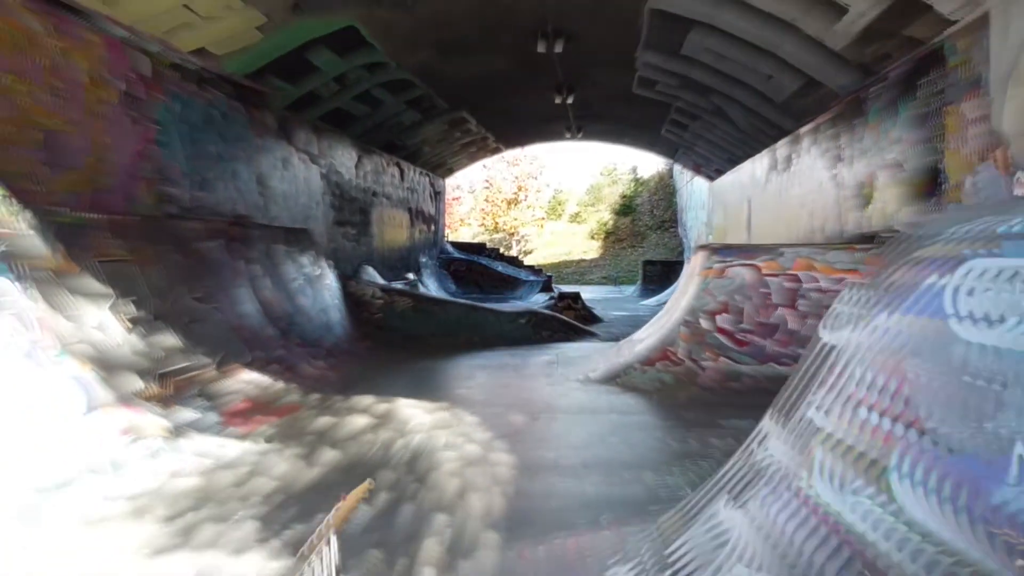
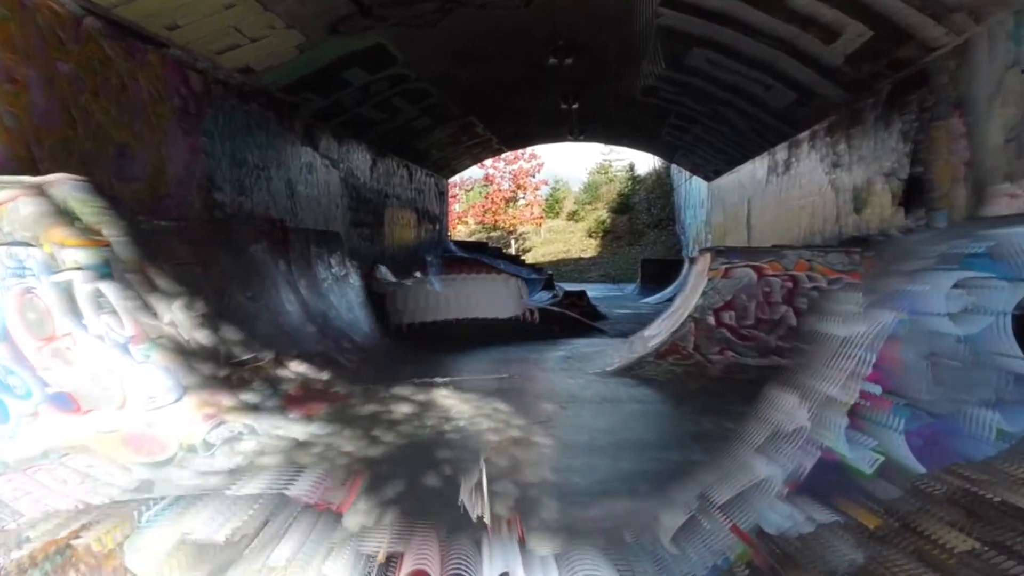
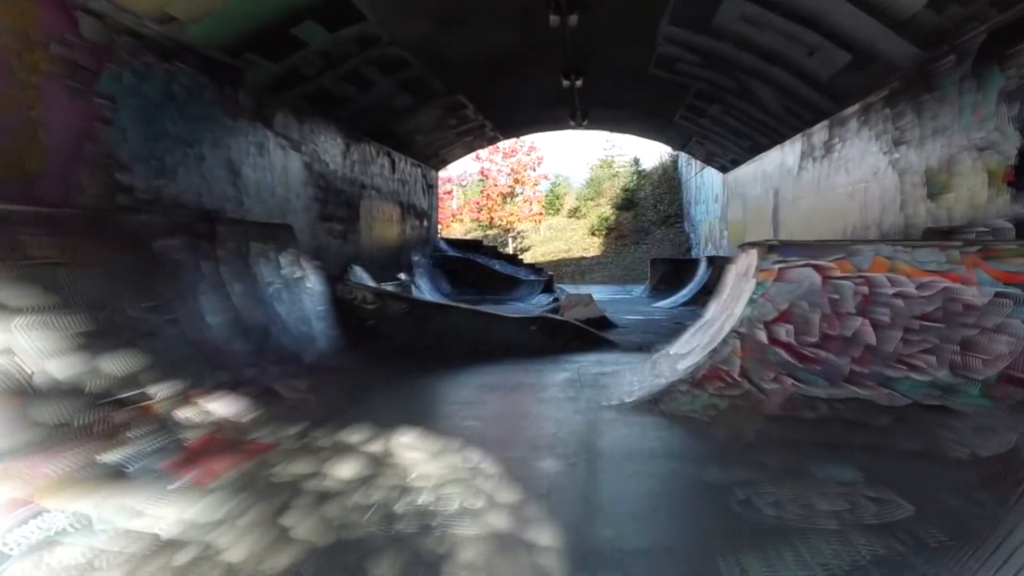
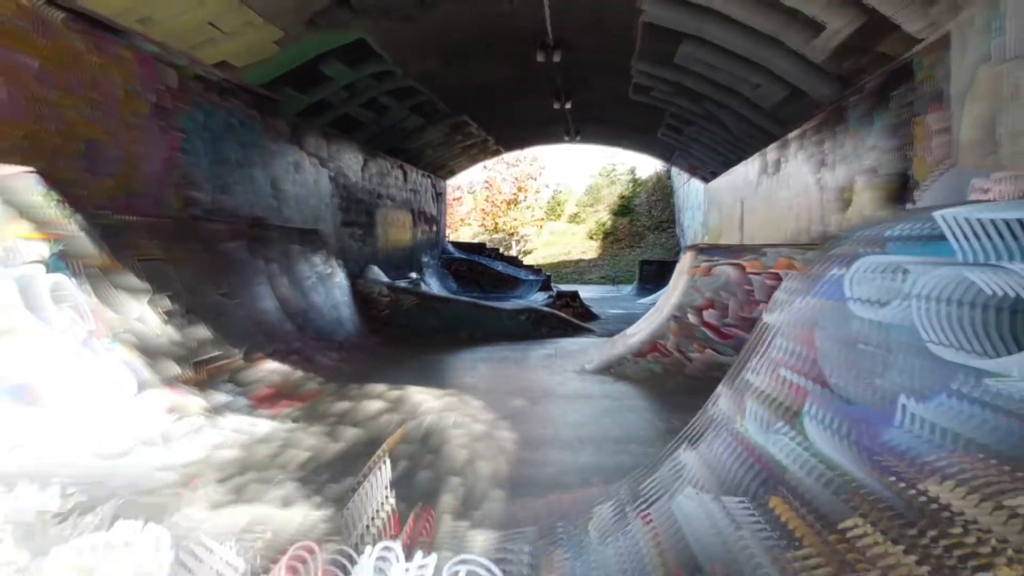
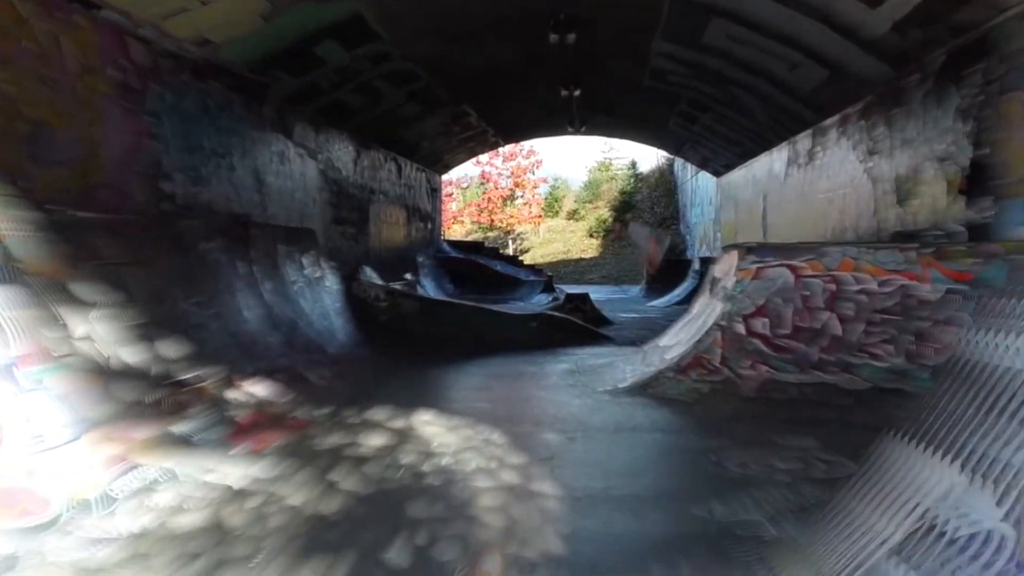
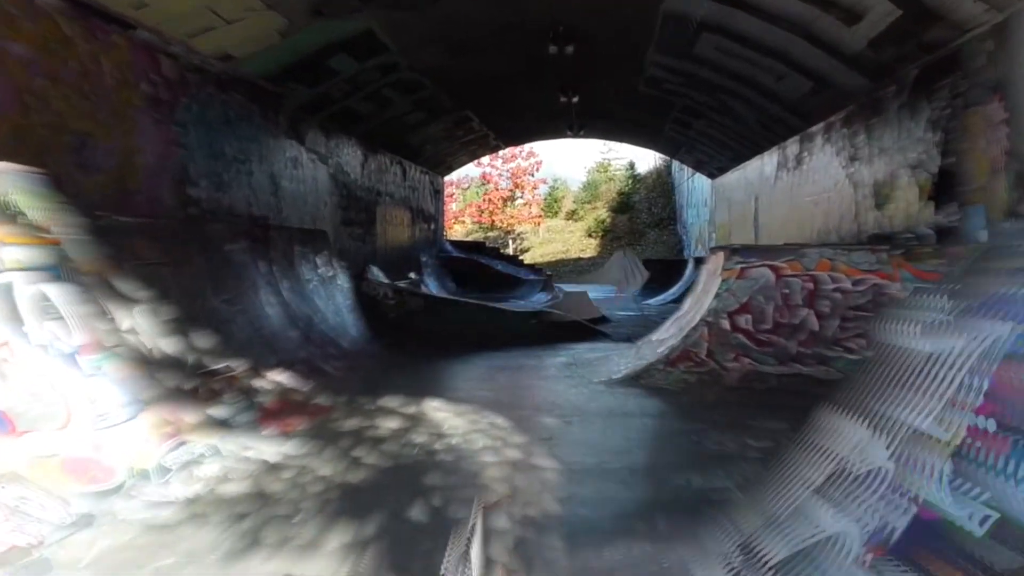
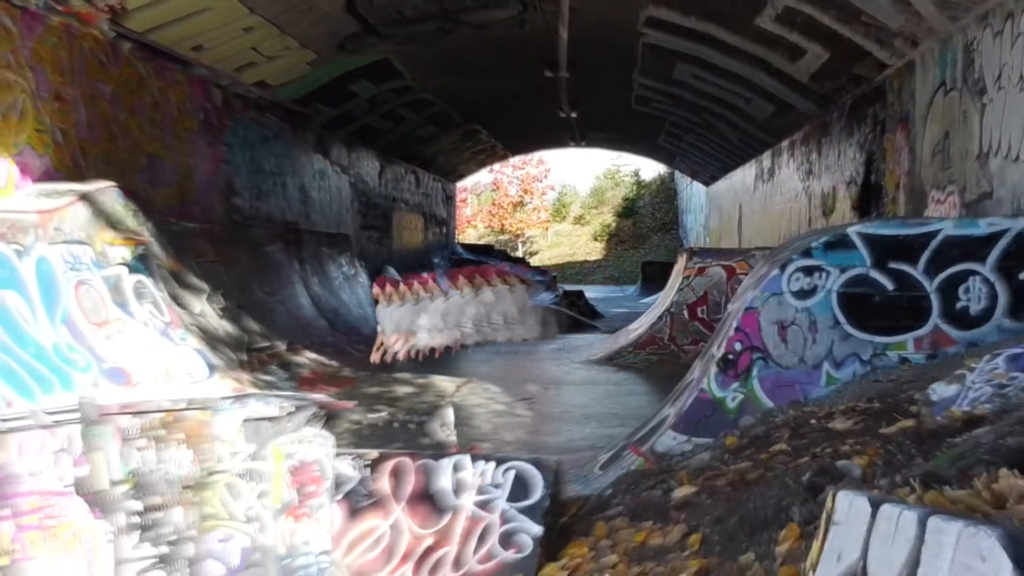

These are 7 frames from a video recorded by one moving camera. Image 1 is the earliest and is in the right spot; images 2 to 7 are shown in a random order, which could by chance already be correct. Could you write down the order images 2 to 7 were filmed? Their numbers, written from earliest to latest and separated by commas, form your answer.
4, 7, 2, 6, 5, 3
